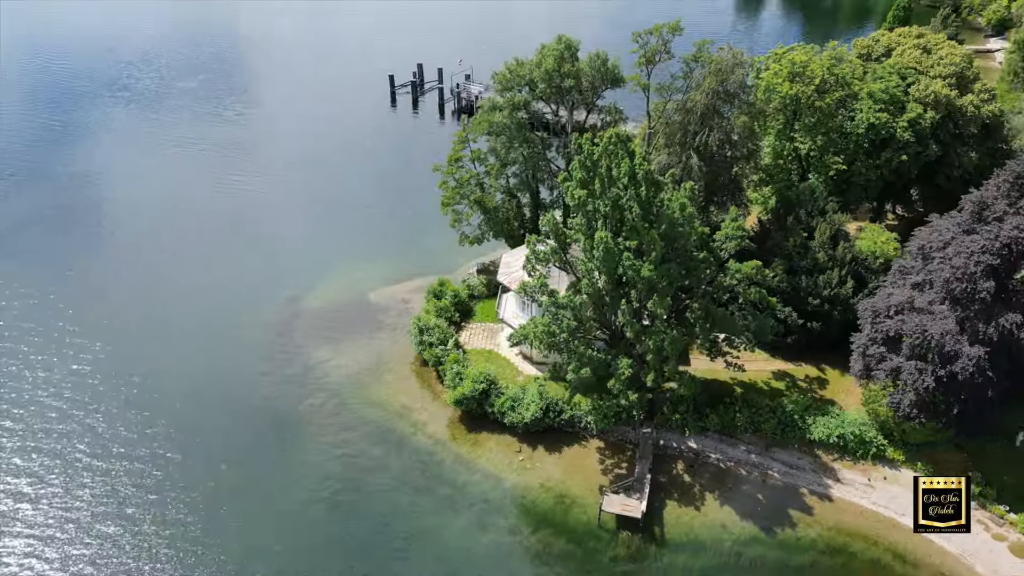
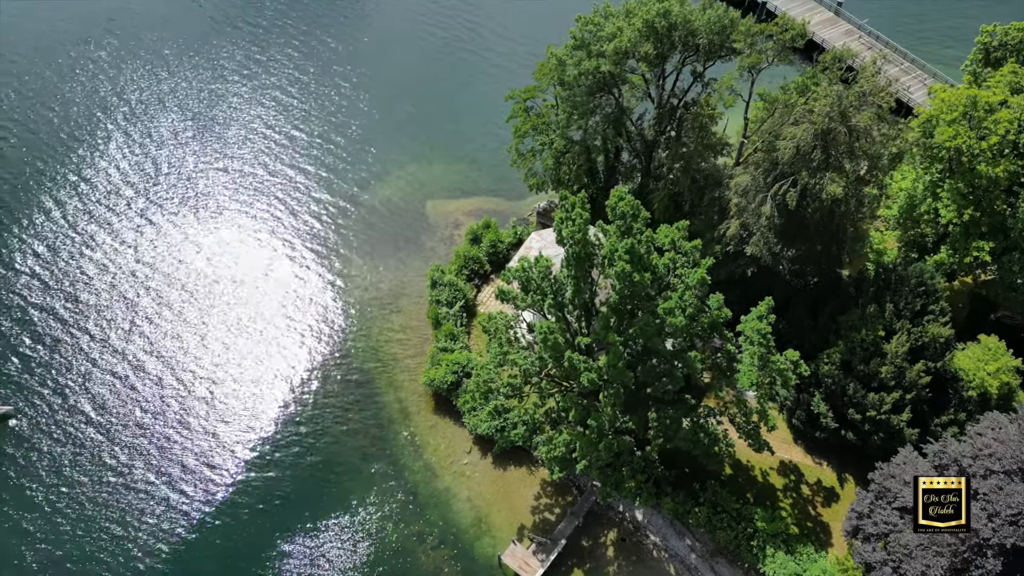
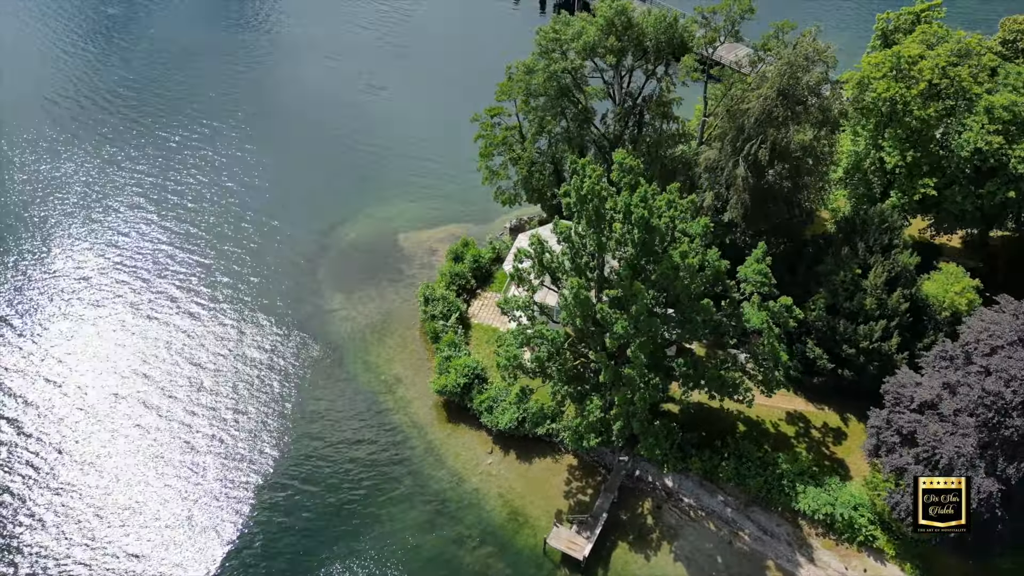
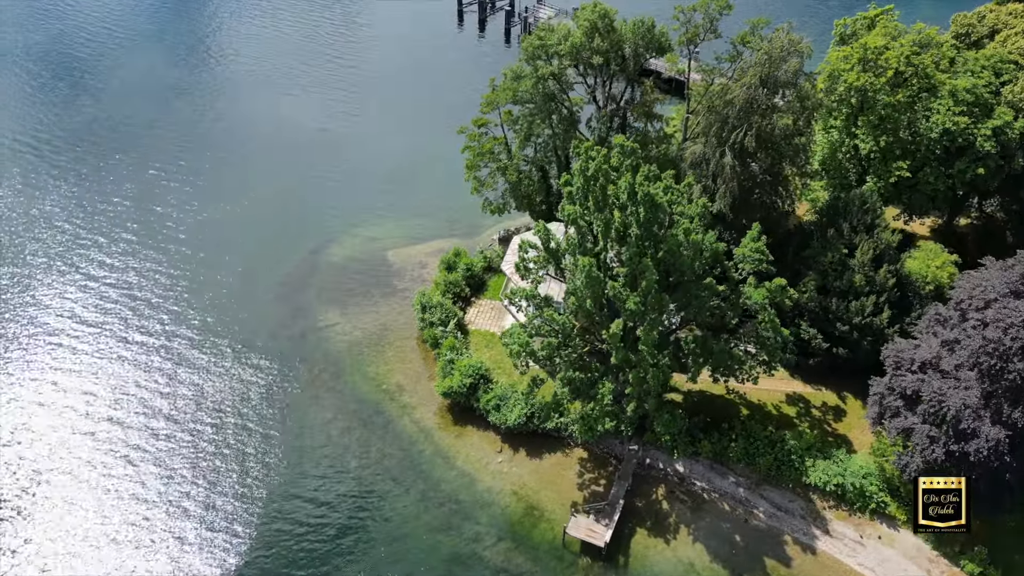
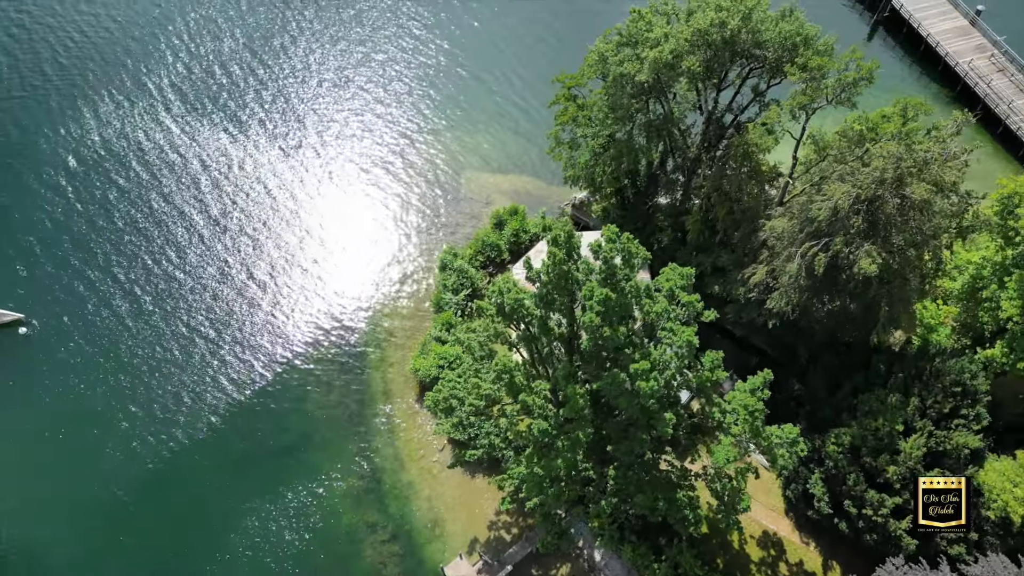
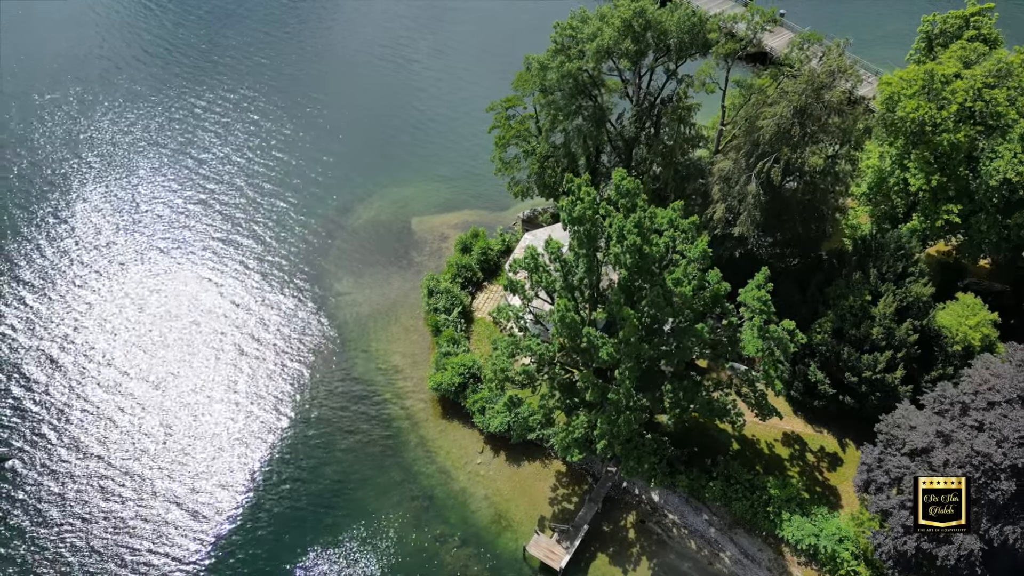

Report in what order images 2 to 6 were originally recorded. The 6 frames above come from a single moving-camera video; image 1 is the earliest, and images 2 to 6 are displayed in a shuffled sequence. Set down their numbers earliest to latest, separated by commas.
4, 3, 6, 2, 5
